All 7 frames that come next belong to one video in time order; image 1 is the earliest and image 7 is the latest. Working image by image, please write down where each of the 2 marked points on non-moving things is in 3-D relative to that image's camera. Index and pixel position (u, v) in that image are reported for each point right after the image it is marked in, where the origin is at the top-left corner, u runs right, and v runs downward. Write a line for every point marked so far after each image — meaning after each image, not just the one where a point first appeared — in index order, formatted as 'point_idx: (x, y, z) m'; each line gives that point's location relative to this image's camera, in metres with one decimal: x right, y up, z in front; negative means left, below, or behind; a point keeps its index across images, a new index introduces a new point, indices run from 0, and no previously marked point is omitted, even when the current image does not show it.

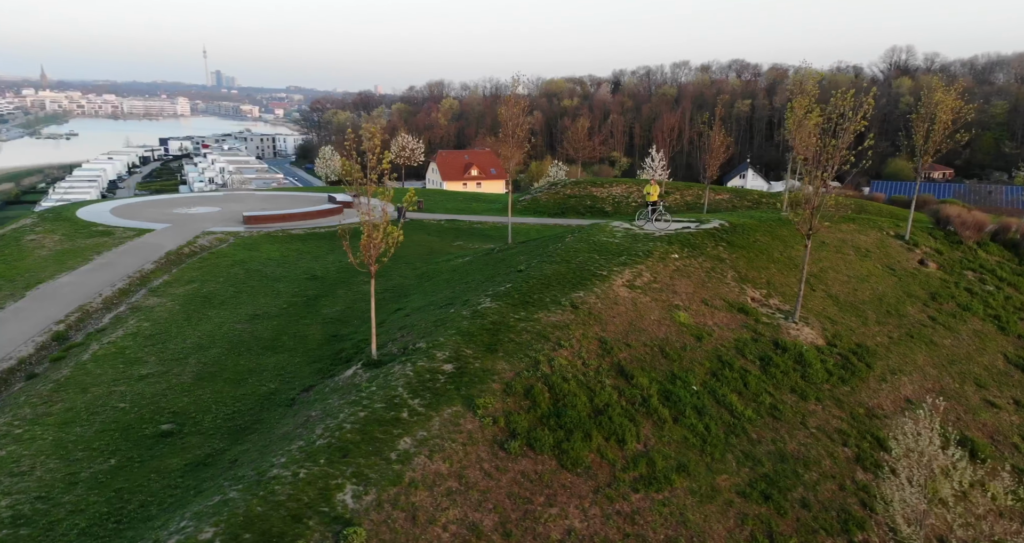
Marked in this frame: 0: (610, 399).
0: (+1.7, -2.2, +10.3) m
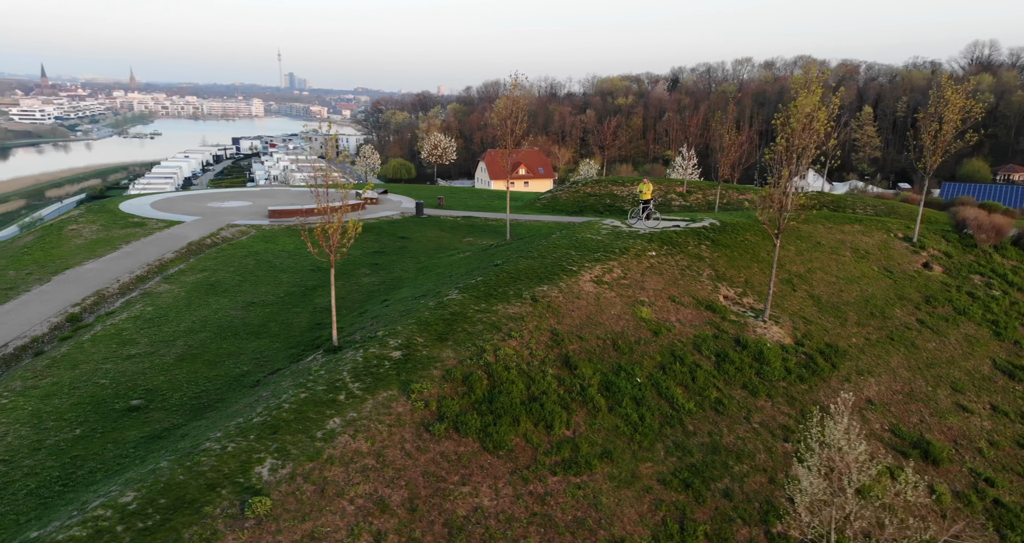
0: (+0.6, -2.1, +10.5) m
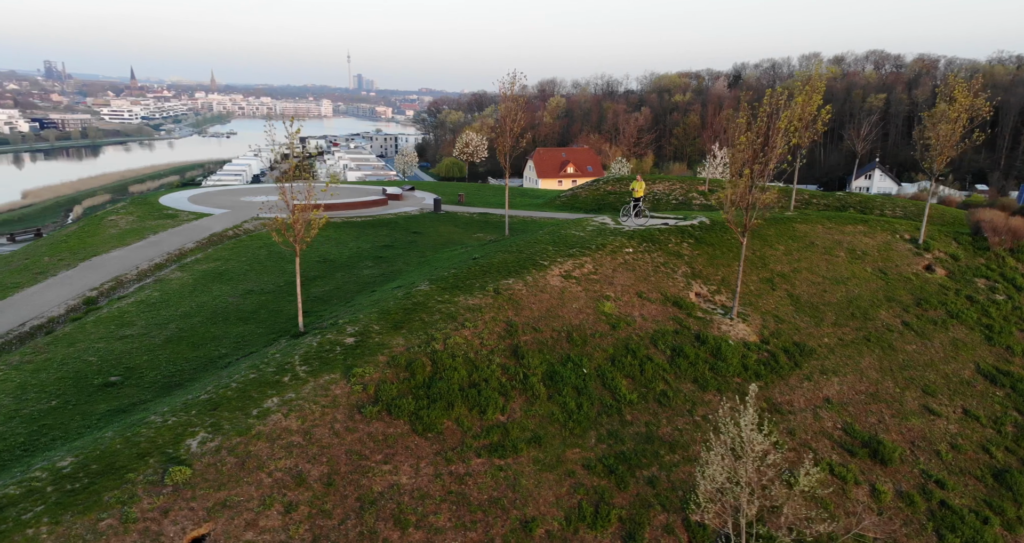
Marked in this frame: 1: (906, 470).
0: (-0.4, -1.9, +10.7) m
1: (+7.3, -3.6, +10.7) m
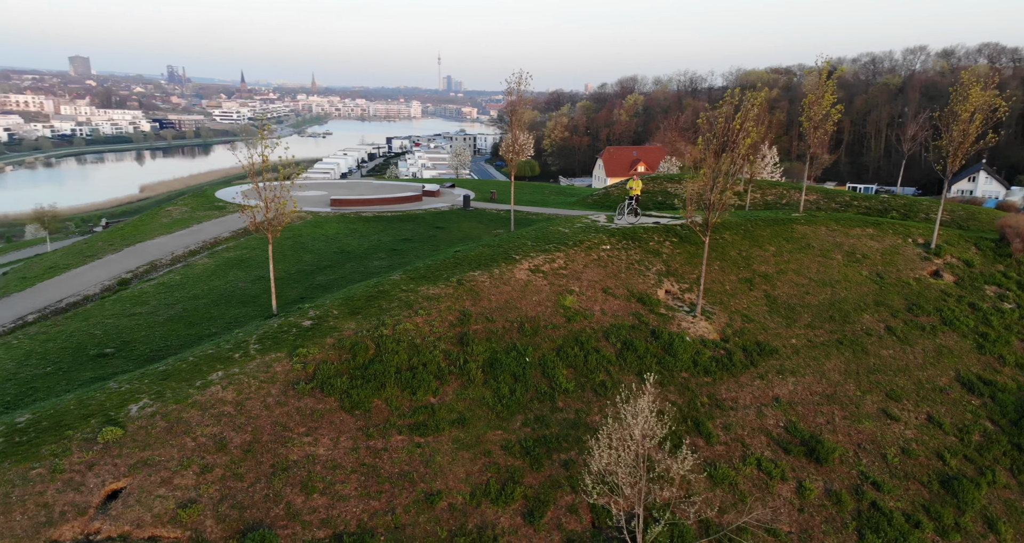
0: (-1.6, -1.7, +11.2) m
1: (+6.1, -3.6, +10.6) m
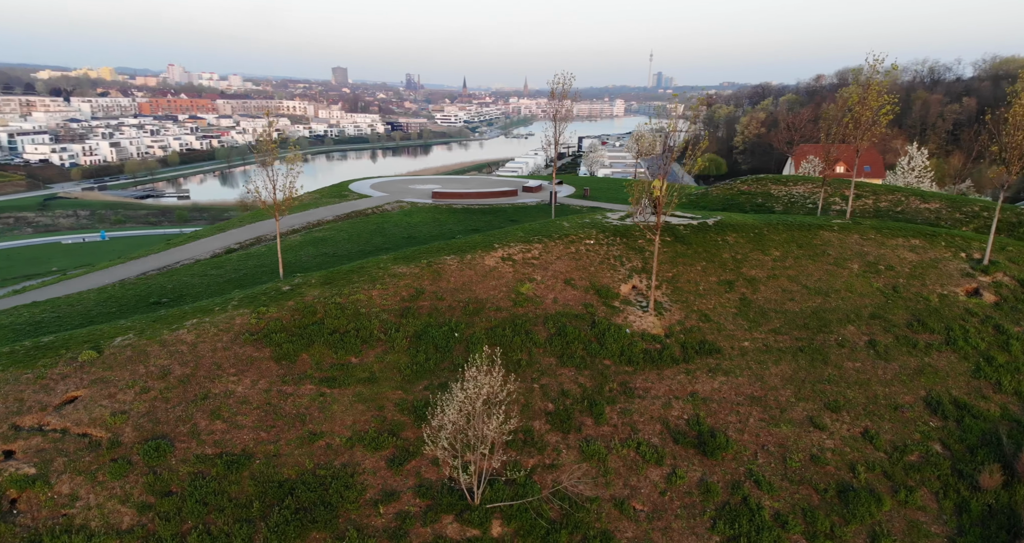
0: (-3.2, -1.2, +12.8) m
1: (+4.0, -3.6, +10.7) m
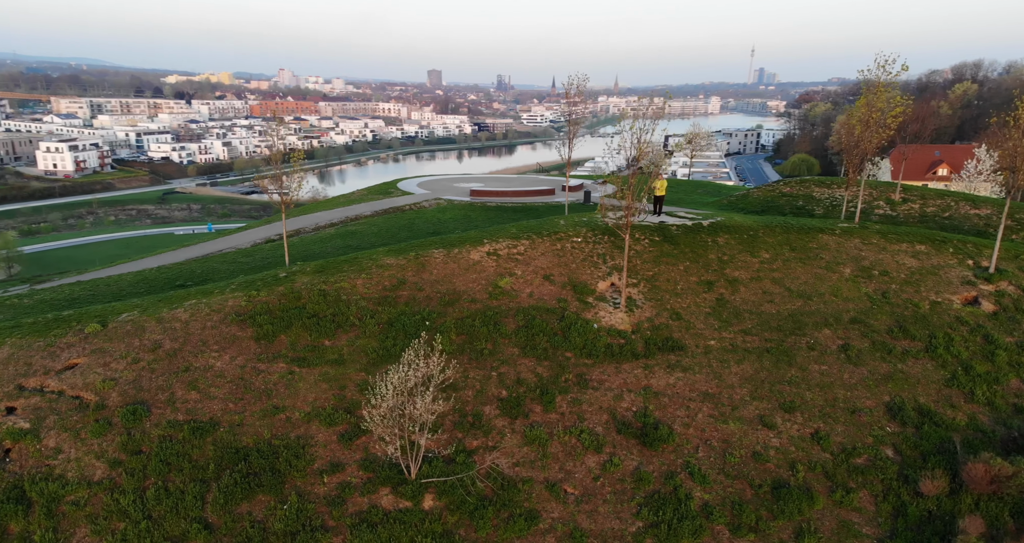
0: (-4.0, -0.9, +13.7) m
1: (+3.0, -3.6, +11.1) m
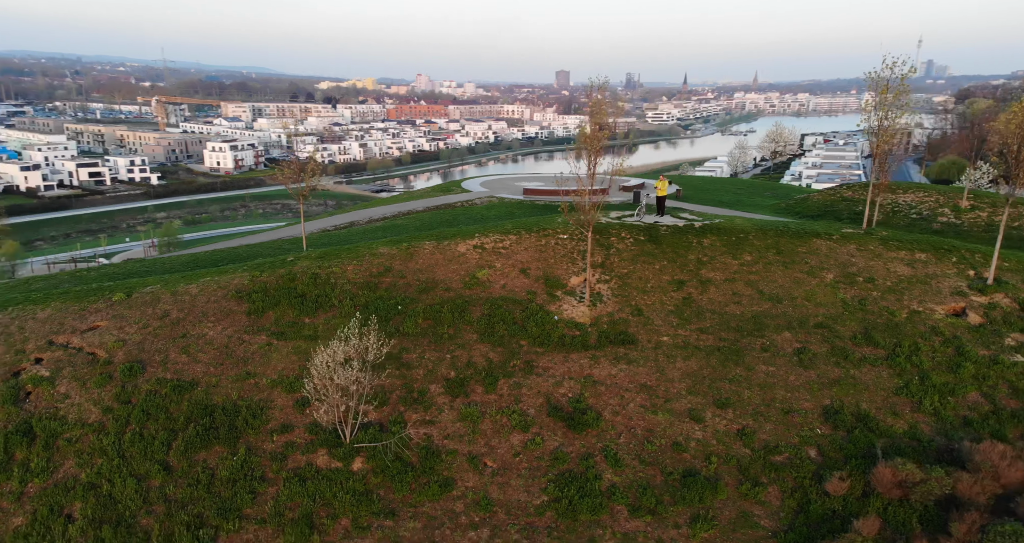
0: (-4.9, -0.6, +15.4) m
1: (+1.6, -3.5, +12.0) m
